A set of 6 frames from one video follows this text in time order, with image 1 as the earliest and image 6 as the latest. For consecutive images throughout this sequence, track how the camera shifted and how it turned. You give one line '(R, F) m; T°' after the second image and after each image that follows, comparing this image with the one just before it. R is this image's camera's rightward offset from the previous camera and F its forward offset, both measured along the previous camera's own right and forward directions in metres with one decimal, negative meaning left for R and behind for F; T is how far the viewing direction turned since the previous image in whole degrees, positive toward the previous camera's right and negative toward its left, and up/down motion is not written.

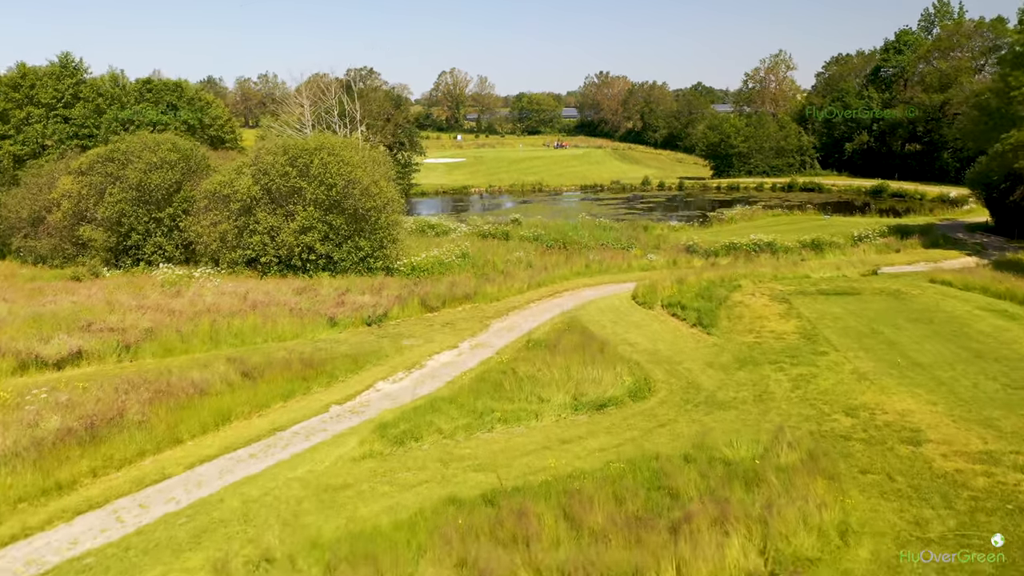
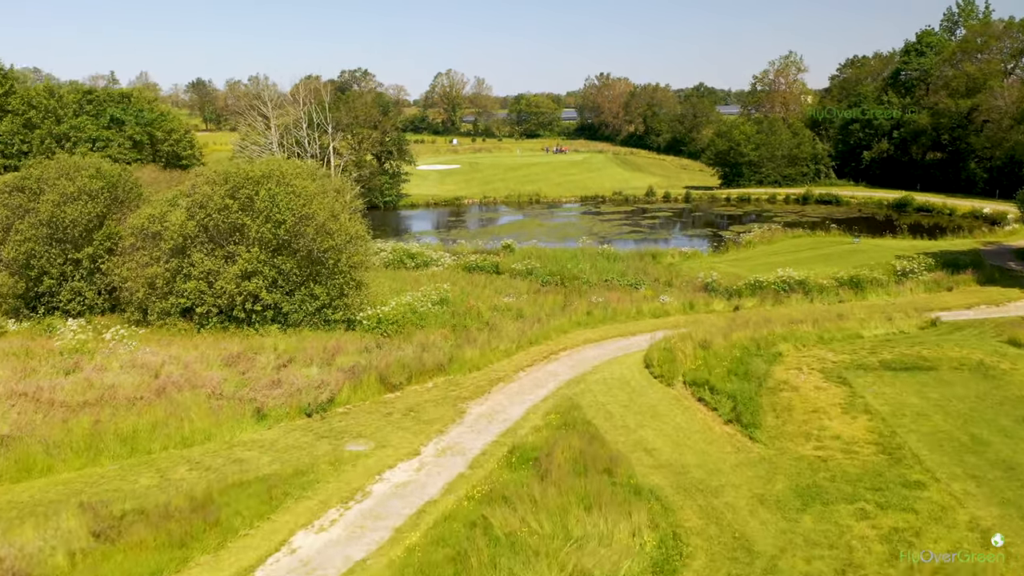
(+0.3, +3.8) m; 0°
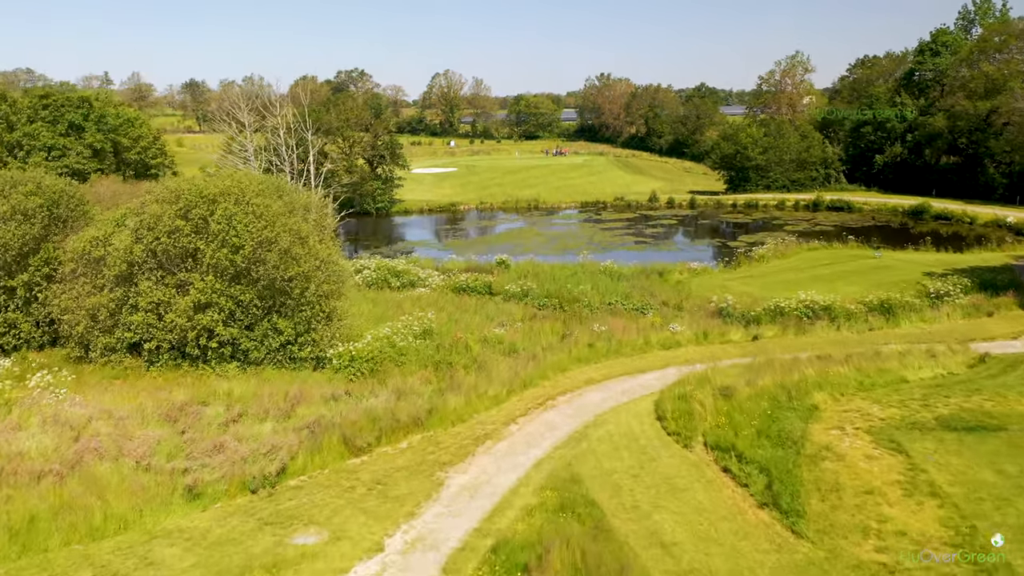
(+0.2, +2.3) m; 0°
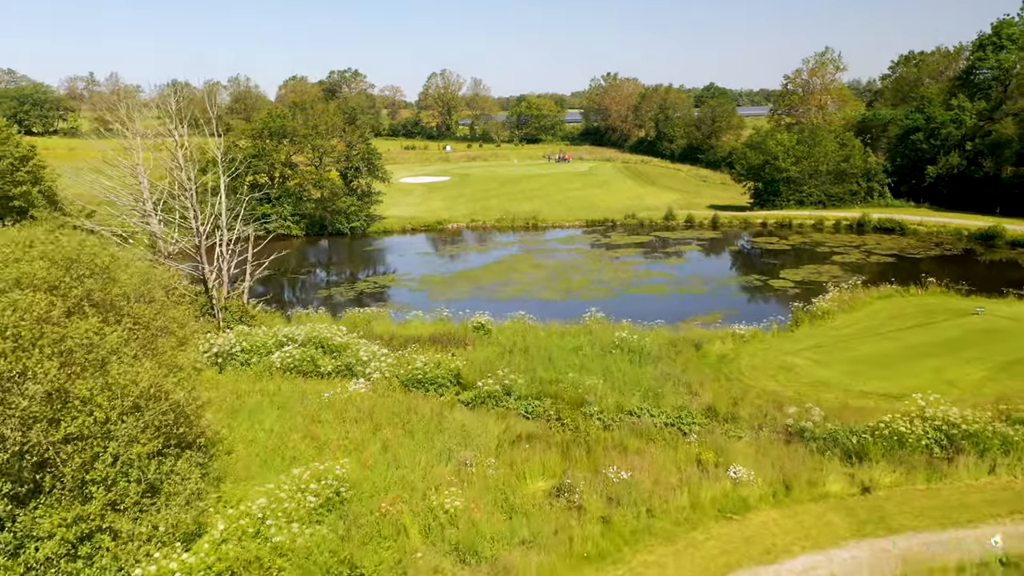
(+0.6, +7.2) m; 0°
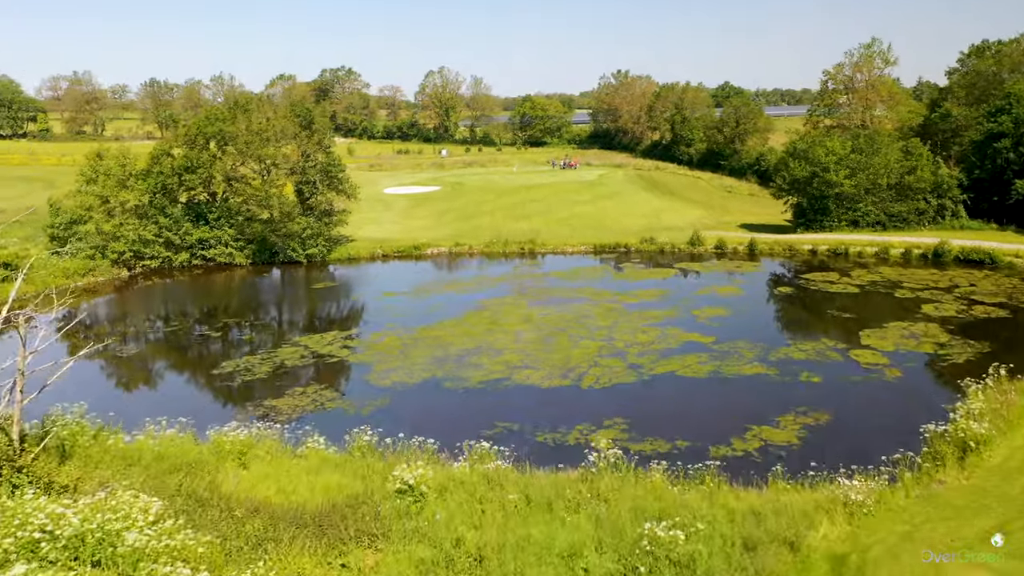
(+0.9, +8.7) m; -1°
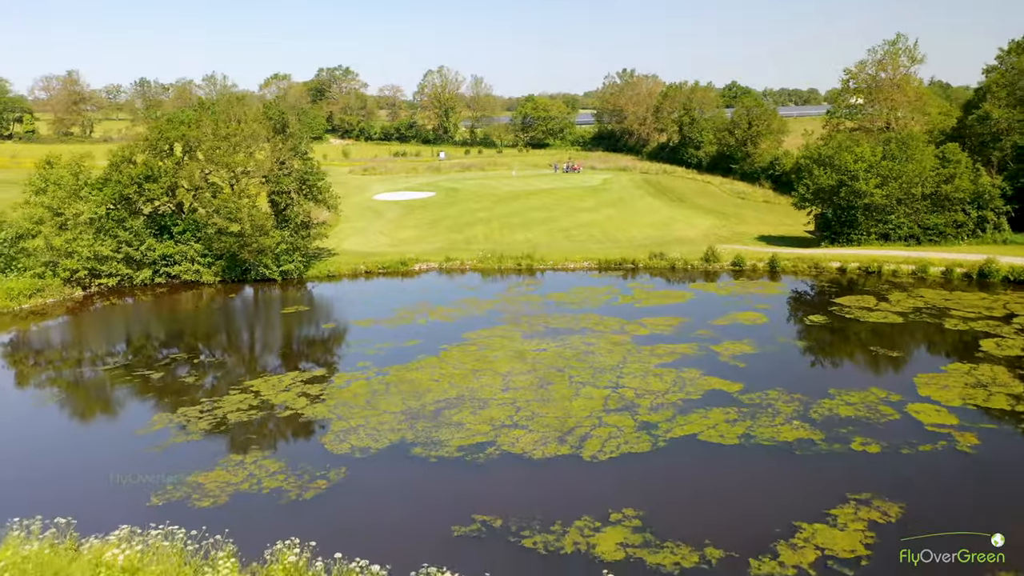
(+0.4, +3.7) m; 0°
